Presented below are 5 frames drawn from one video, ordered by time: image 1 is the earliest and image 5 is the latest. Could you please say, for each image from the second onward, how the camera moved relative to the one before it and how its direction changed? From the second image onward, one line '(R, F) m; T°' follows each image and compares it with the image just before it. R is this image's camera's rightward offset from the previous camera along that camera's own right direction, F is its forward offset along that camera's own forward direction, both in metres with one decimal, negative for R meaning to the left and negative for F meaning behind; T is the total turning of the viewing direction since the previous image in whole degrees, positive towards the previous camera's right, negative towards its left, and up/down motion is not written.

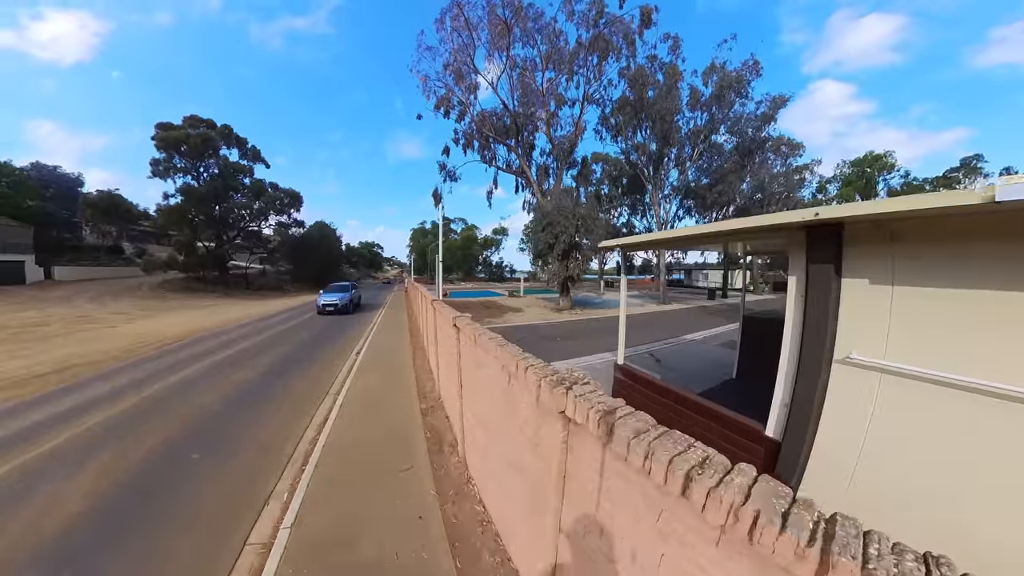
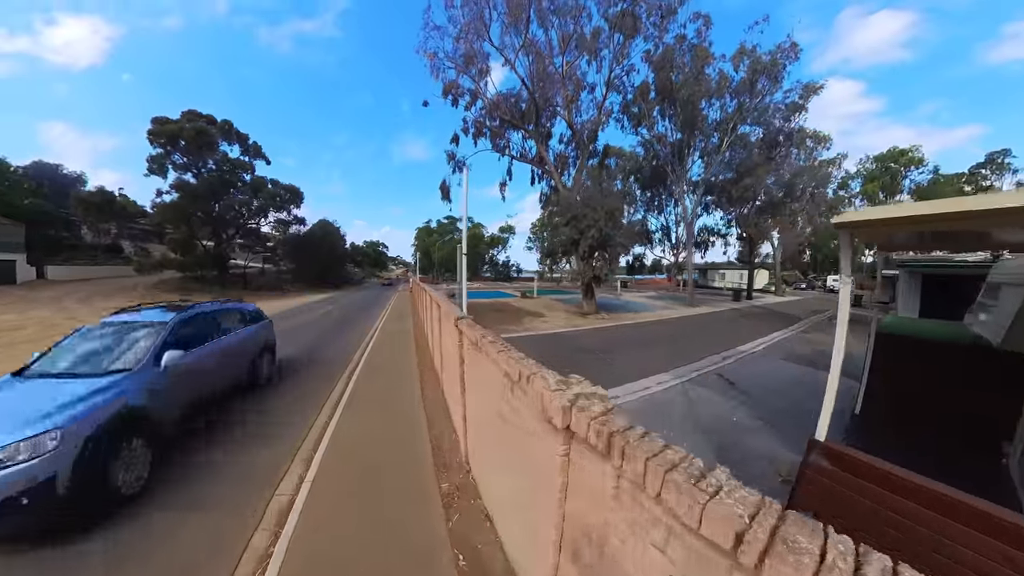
(-0.5, +1.7) m; -1°
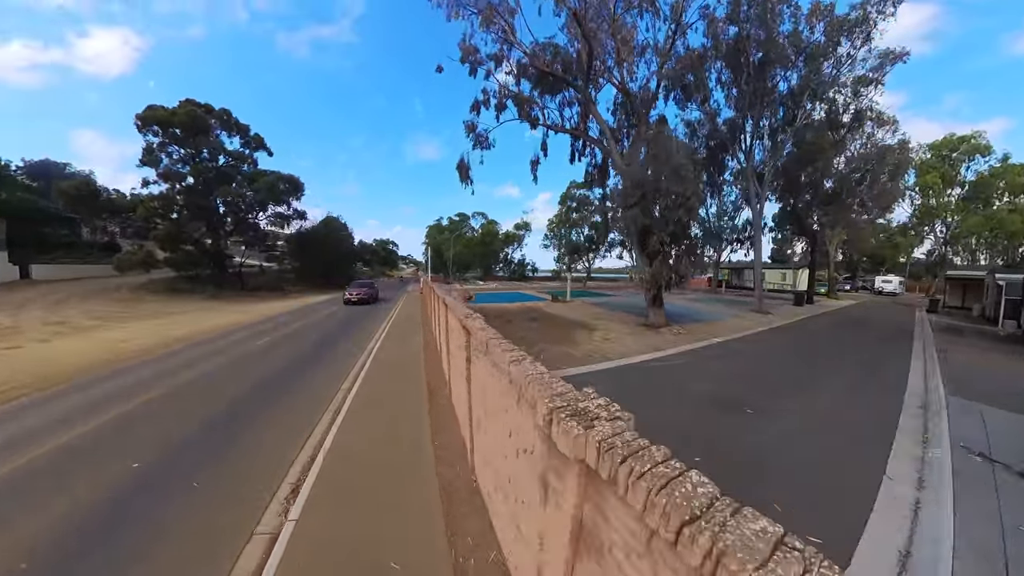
(-0.8, +3.5) m; -1°
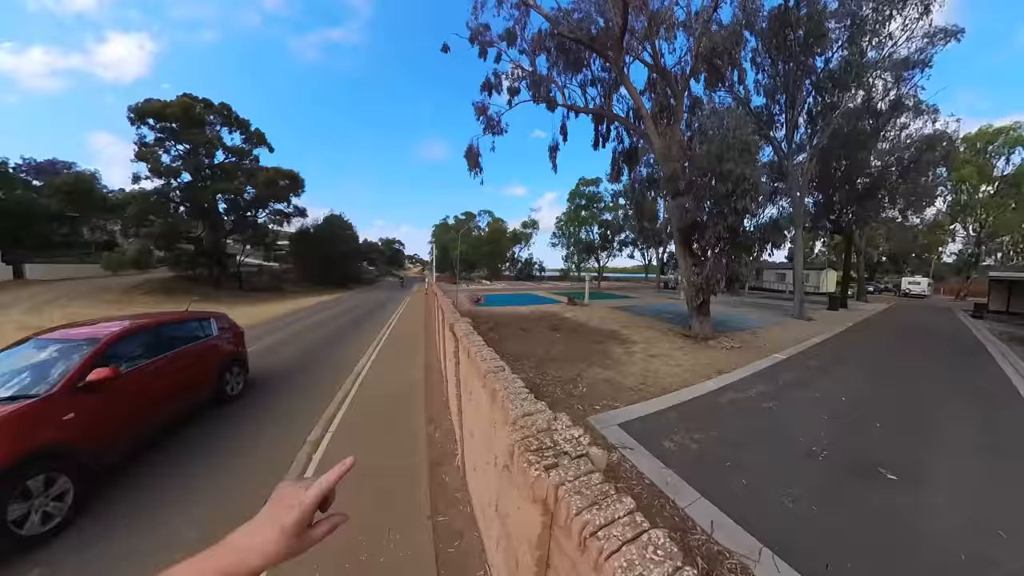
(-0.3, +1.7) m; -1°
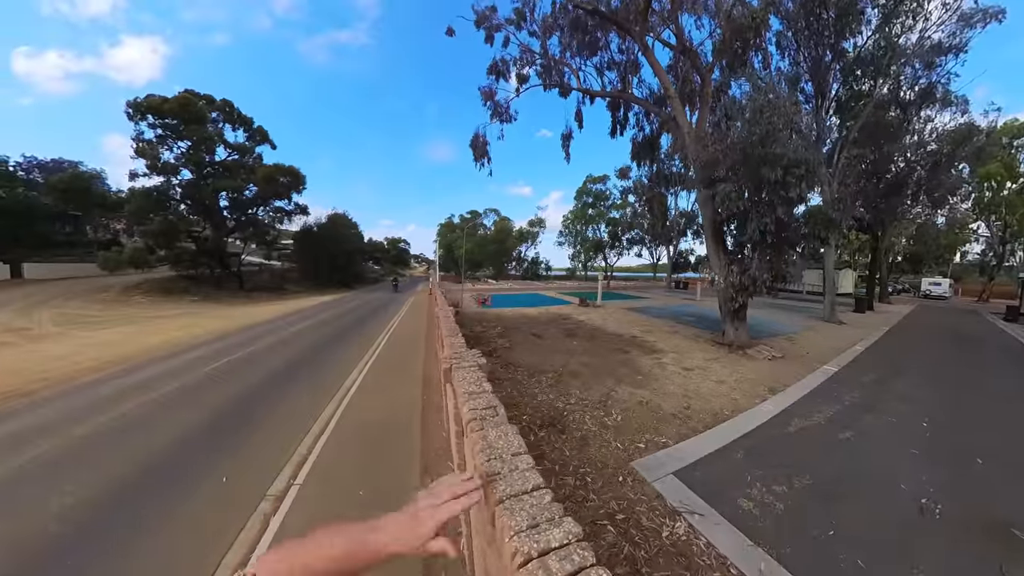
(-0.1, +1.0) m; -1°
